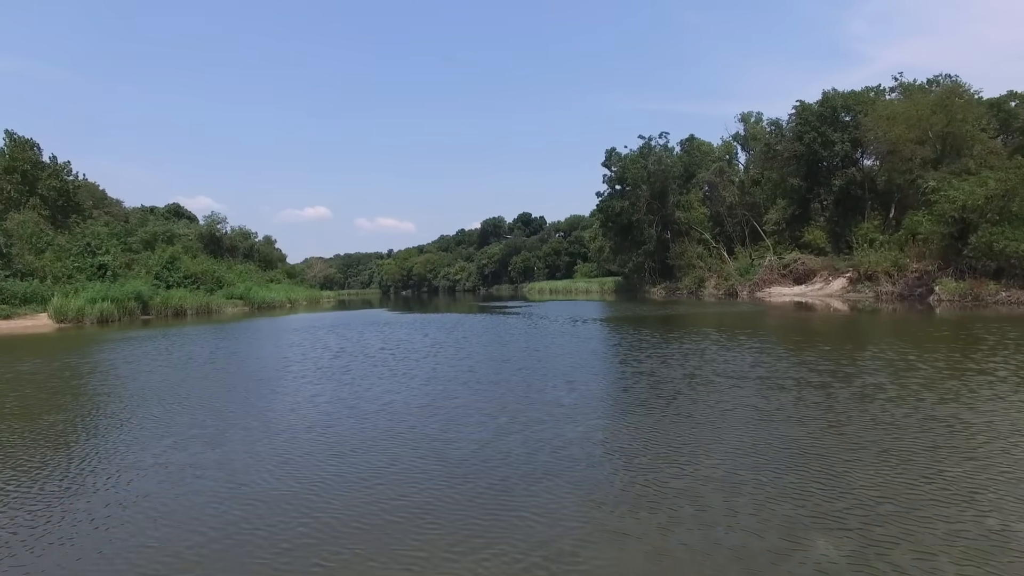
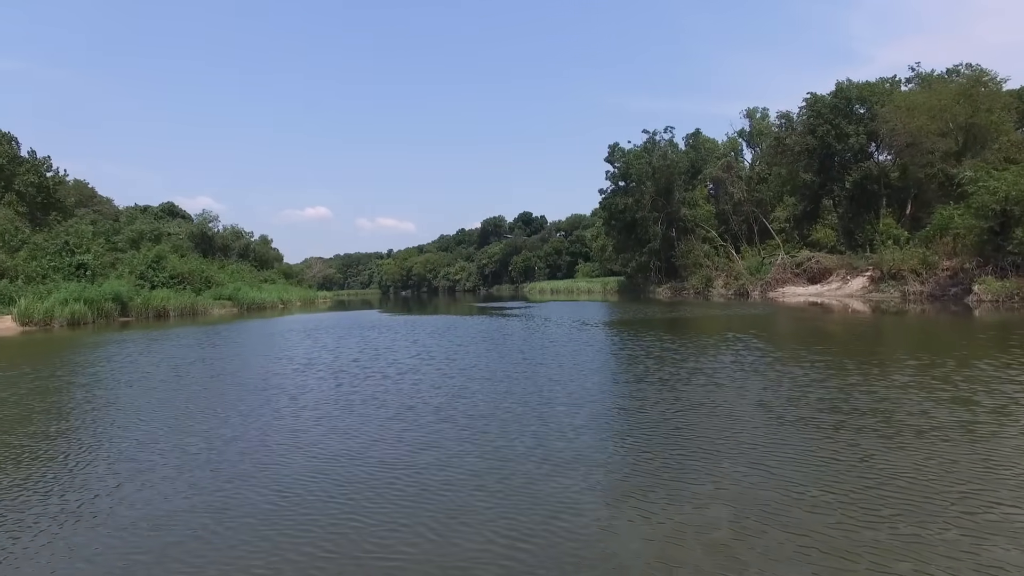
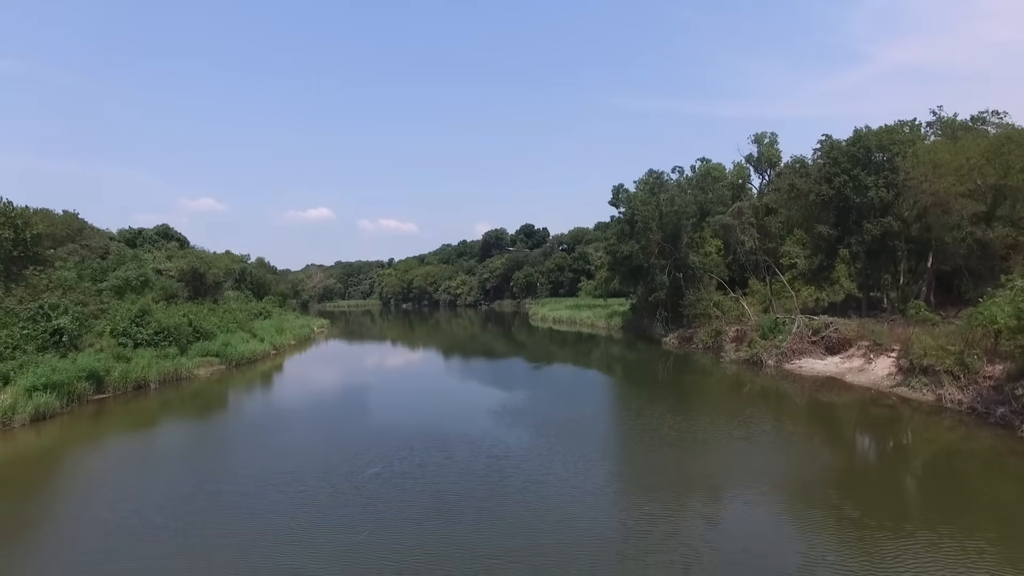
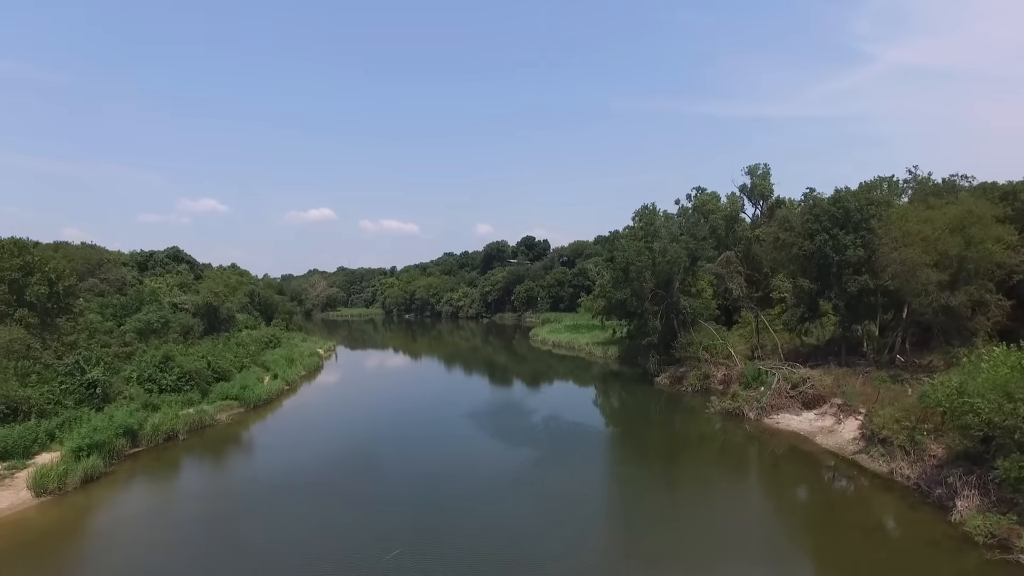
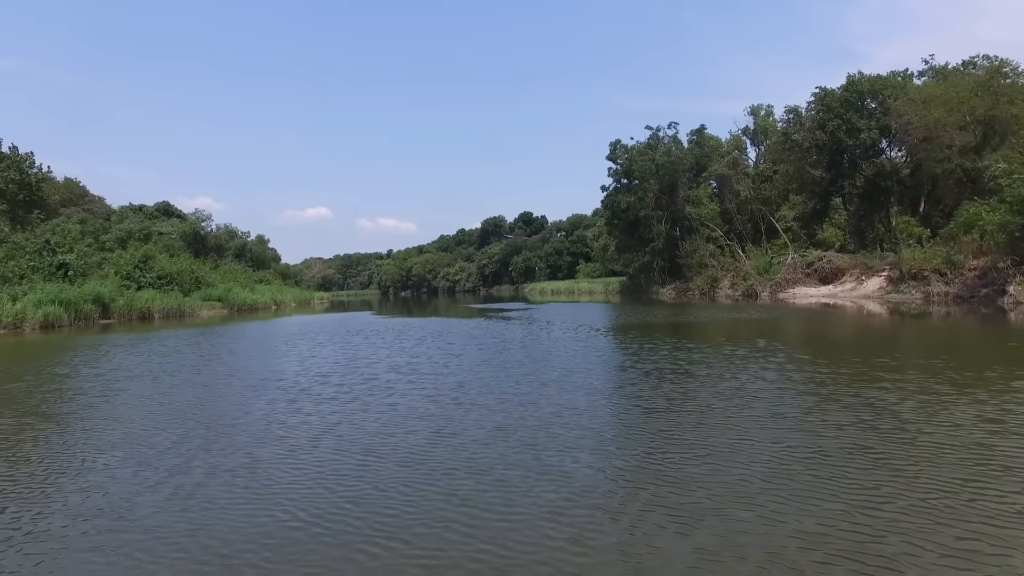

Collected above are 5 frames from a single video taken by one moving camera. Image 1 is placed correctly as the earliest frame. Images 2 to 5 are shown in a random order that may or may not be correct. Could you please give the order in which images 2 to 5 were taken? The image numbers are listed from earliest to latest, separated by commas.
2, 5, 3, 4
